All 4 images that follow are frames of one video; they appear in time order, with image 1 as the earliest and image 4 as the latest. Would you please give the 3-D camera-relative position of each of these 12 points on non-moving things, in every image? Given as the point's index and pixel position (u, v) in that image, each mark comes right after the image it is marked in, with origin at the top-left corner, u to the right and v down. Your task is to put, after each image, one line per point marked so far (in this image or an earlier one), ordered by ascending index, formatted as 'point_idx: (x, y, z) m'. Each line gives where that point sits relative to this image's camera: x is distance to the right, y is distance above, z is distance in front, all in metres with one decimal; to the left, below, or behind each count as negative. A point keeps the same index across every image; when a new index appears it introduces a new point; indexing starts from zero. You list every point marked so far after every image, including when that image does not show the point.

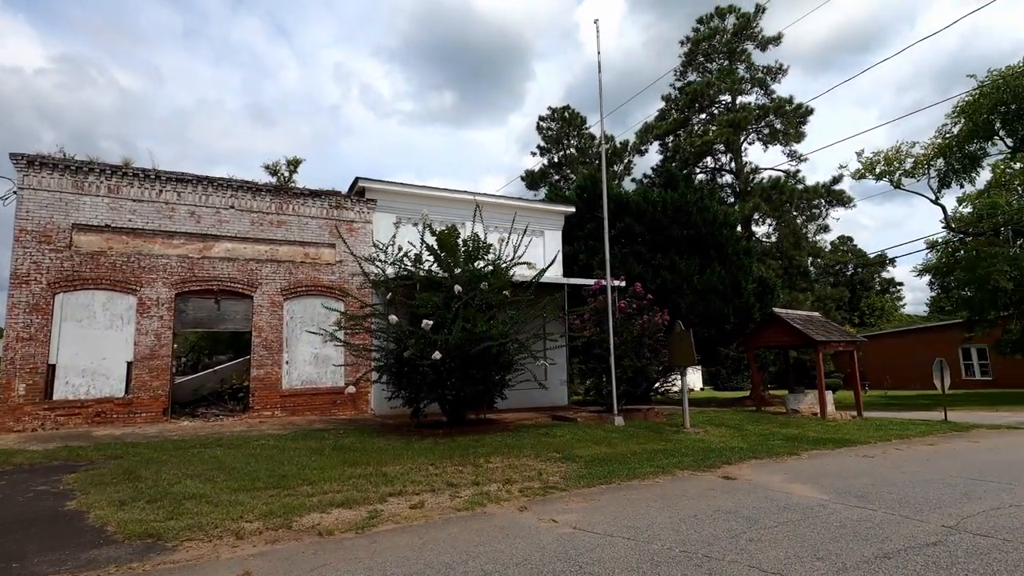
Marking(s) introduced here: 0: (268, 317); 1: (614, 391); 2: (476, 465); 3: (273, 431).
0: (-6.8, -0.8, +14.9) m
1: (+2.6, -2.6, +13.6) m
2: (-0.6, -2.9, +8.6) m
3: (-5.5, -3.3, +12.2) m
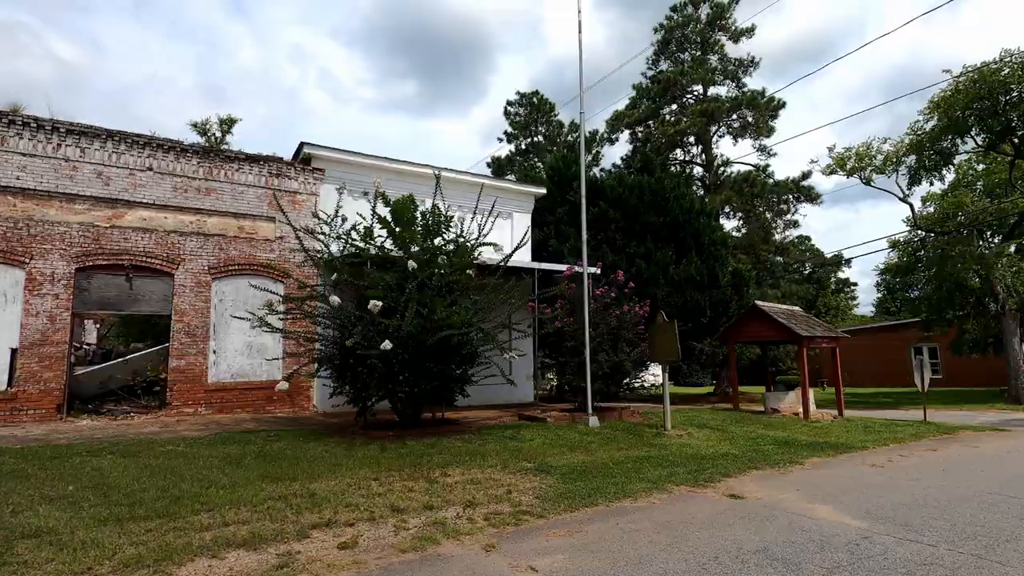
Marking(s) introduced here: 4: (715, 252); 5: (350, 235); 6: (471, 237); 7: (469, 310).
0: (-7.7, -0.3, +12.8) m
1: (+1.7, -2.3, +12.2) m
2: (-1.1, -2.5, +7.1) m
3: (-6.2, -2.8, +10.3) m
4: (+7.2, +1.3, +19.1) m
5: (-3.2, +1.0, +10.4) m
6: (-0.9, +1.1, +11.2) m
7: (-0.8, -0.4, +10.2) m
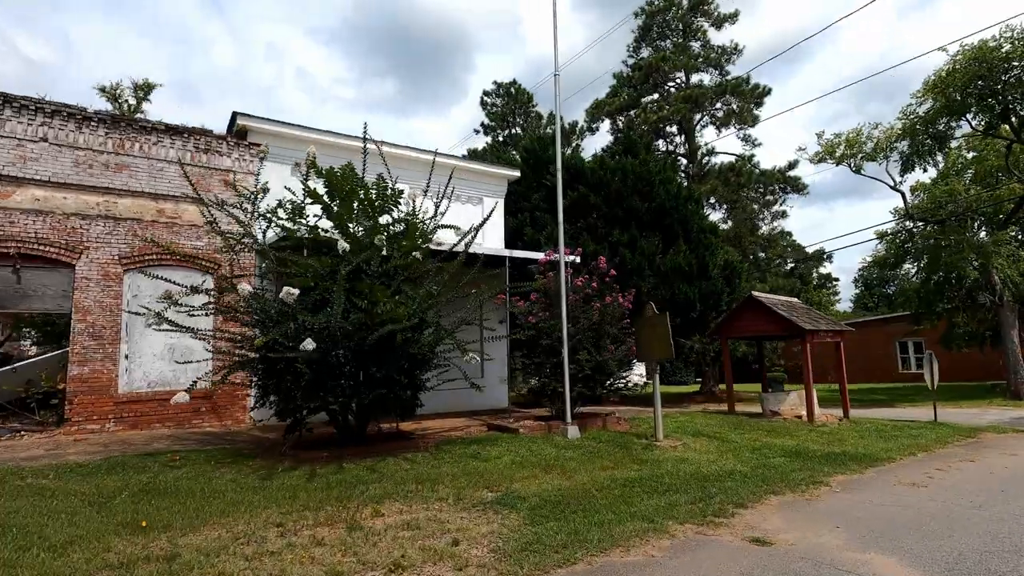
0: (-8.4, -0.1, +10.8) m
1: (+1.1, -2.1, +10.5) m
2: (-1.6, -2.3, +5.3) m
3: (-6.8, -2.7, +8.3) m
4: (+6.3, +1.6, +17.6) m
5: (-3.8, +1.2, +8.6) m
6: (-1.5, +1.3, +9.4) m
7: (-1.4, -0.2, +8.4) m
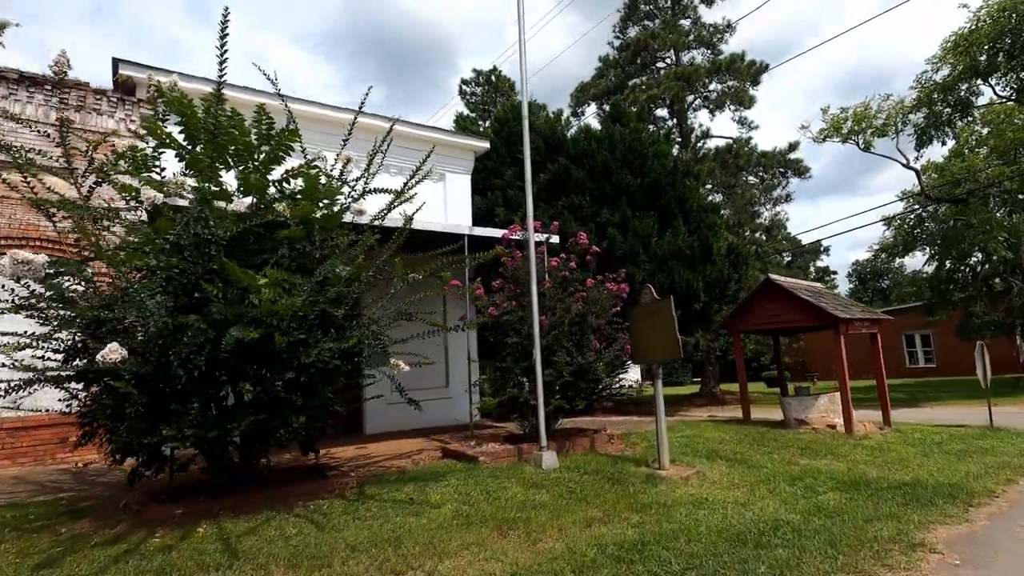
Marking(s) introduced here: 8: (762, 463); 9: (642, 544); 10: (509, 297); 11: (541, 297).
0: (-9.1, -0.1, +8.2) m
1: (+0.4, -1.8, +8.0) m
2: (-2.1, -2.1, +2.7) m
3: (-7.4, -2.5, +5.7) m
4: (+5.5, +1.9, +15.1) m
5: (-4.5, +1.4, +6.0) m
6: (-2.2, +1.5, +6.9) m
7: (-2.1, 0.0, +5.8) m
8: (+3.7, -2.5, +7.8) m
9: (+1.1, -2.3, +4.8) m
10: (0.0, -0.1, +8.8) m
11: (+0.5, -0.1, +8.7) m
